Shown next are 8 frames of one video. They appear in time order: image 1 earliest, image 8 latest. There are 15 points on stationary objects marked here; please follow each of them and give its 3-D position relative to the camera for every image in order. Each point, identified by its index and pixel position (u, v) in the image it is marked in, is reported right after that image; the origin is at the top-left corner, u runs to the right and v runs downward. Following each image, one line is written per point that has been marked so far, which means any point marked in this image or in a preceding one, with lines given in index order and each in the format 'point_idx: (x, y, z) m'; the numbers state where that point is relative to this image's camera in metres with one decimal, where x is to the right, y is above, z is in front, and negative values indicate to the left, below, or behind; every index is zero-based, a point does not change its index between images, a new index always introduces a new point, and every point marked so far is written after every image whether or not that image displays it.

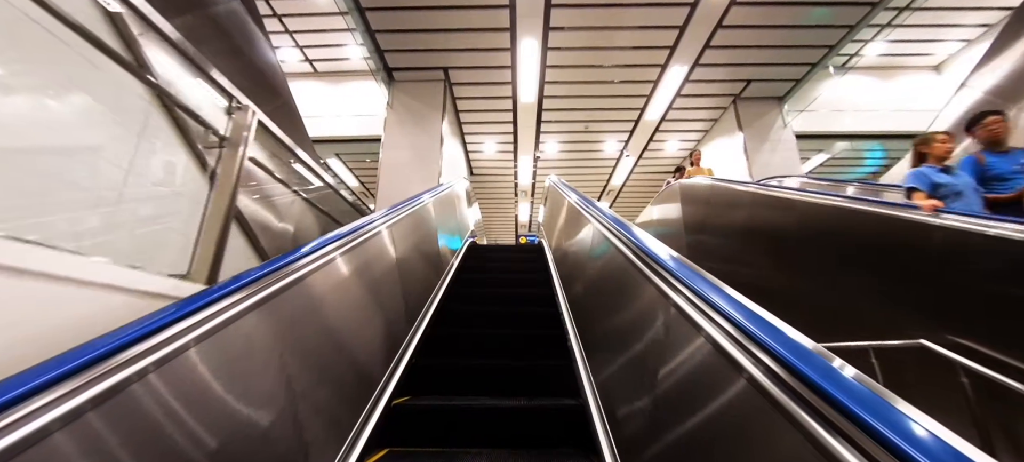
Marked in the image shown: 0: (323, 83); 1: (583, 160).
0: (-2.5, +1.9, +4.4) m
1: (+1.5, +1.3, +6.4) m
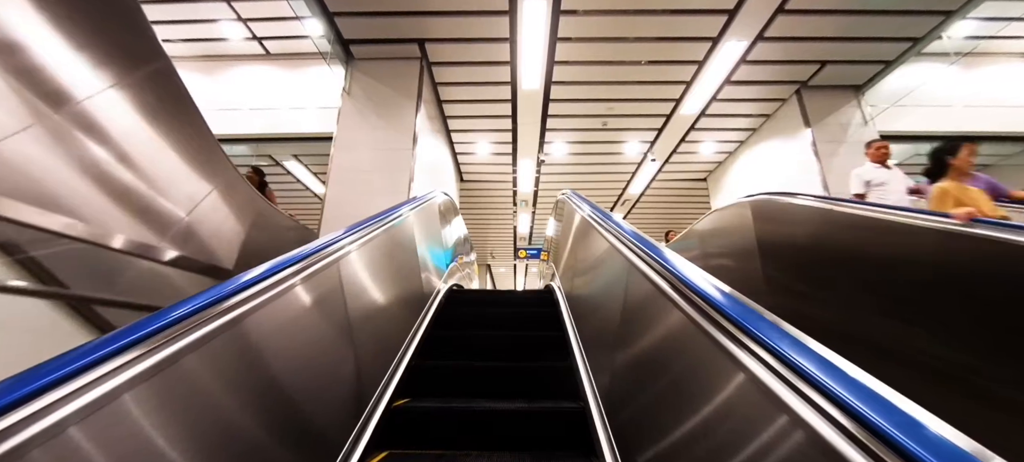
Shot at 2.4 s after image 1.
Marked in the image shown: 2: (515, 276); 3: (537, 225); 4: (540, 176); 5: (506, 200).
0: (-2.5, +1.7, +3.6) m
1: (+1.5, +1.0, +5.6) m
2: (+0.1, -1.7, +12.2) m
3: (+0.6, +0.1, +8.3) m
4: (+0.5, +0.9, +6.0) m
5: (-0.1, +0.6, +7.0) m
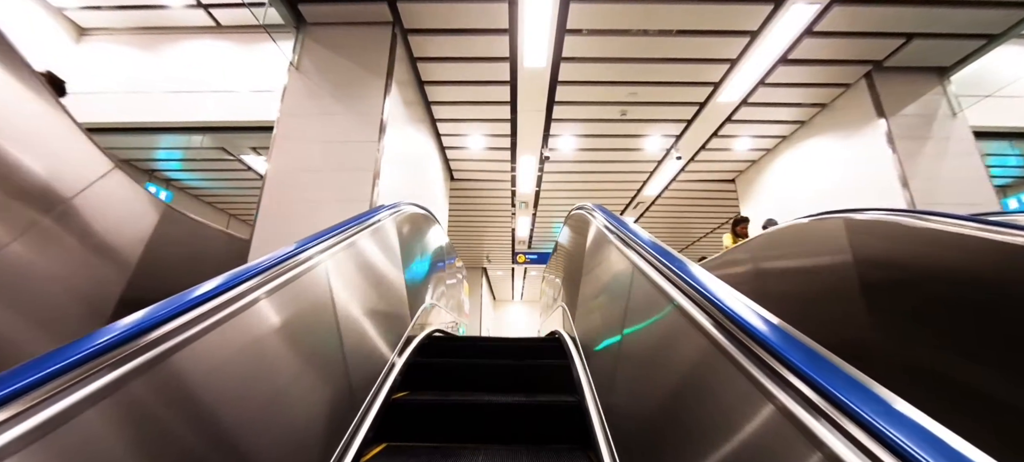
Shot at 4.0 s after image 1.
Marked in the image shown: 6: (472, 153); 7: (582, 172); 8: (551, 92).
0: (-2.5, +1.7, +3.1) m
1: (+1.4, +1.0, +5.1) m
2: (0.0, -1.7, +11.7) m
3: (+0.6, +0.1, +7.8) m
4: (+0.5, +0.9, +5.5) m
5: (-0.2, +0.5, +6.5) m
6: (-0.6, +1.1, +4.9) m
7: (+1.1, +0.9, +5.4) m
8: (+0.4, +1.5, +3.8) m
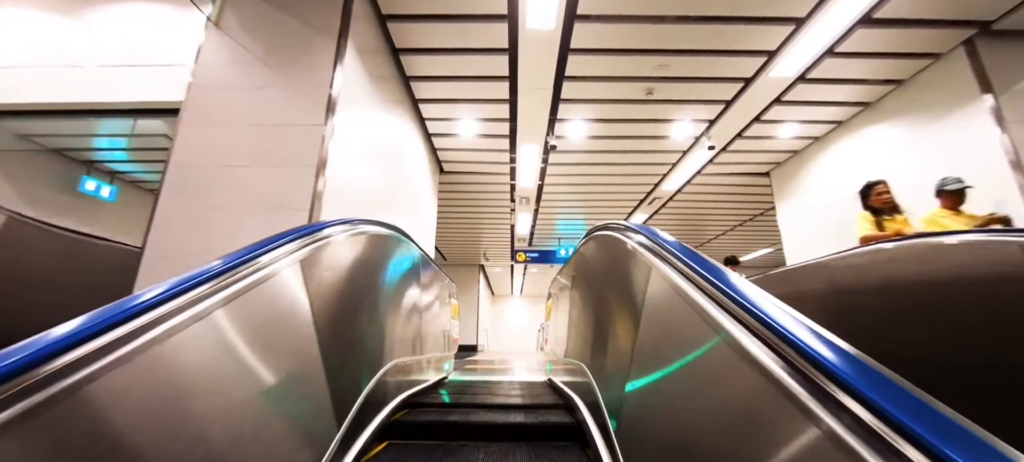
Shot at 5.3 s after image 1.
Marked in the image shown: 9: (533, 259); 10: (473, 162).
0: (-2.5, +1.6, +2.6) m
1: (+1.4, +1.0, +4.6) m
2: (0.0, -1.4, +11.3) m
3: (+0.6, +0.2, +7.4) m
4: (+0.5, +0.9, +5.0) m
5: (-0.2, +0.6, +6.0) m
6: (-0.6, +1.1, +4.4) m
7: (+1.1, +0.9, +4.9) m
8: (+0.4, +1.5, +3.3) m
9: (+0.4, -0.6, +7.3) m
10: (-0.6, +1.0, +4.9) m
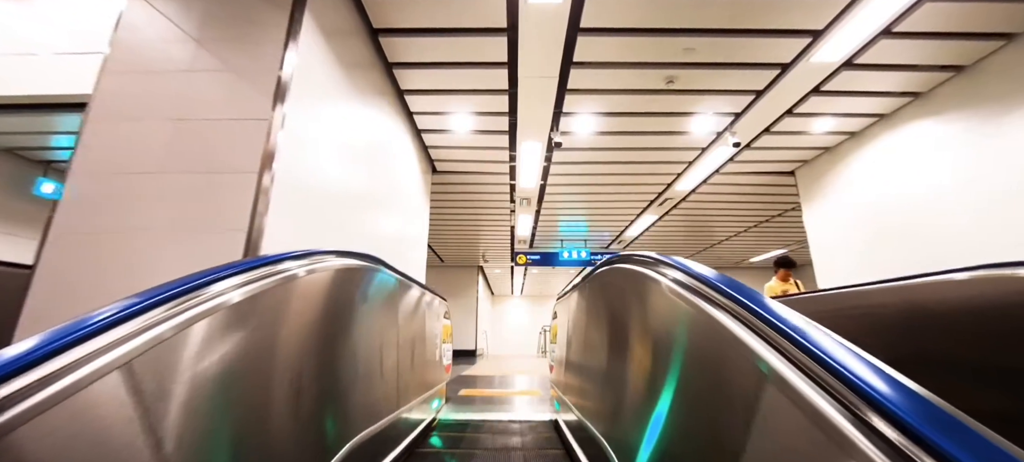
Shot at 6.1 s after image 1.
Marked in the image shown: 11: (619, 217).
0: (-2.5, +1.6, +2.3) m
1: (+1.4, +1.0, +4.3) m
2: (0.0, -1.3, +11.1) m
3: (+0.6, +0.2, +7.1) m
4: (+0.5, +0.9, +4.8) m
5: (-0.2, +0.6, +5.8) m
6: (-0.6, +1.1, +4.1) m
7: (+1.1, +0.9, +4.7) m
8: (+0.4, +1.5, +3.0) m
9: (+0.4, -0.6, +7.1) m
10: (-0.6, +1.0, +4.7) m
11: (+2.1, +0.3, +6.6) m
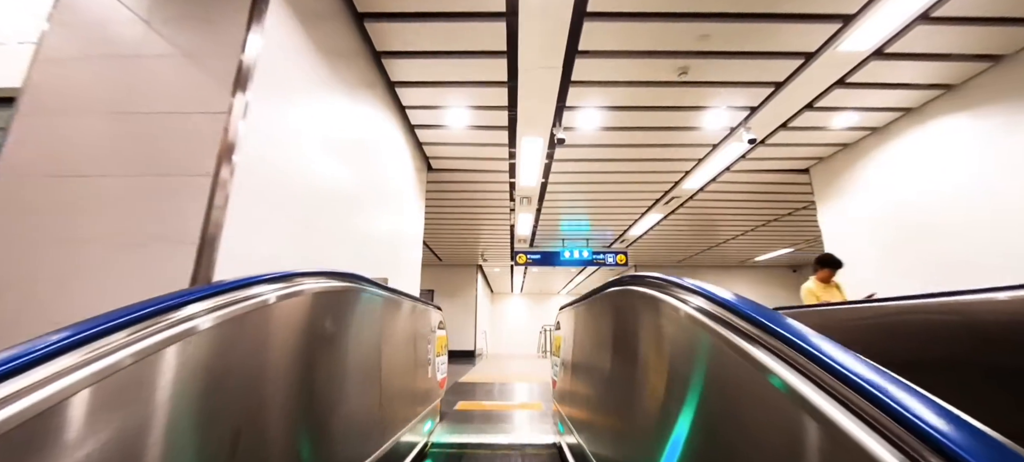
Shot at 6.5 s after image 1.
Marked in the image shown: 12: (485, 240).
0: (-2.5, +1.6, +2.1) m
1: (+1.4, +1.0, +4.2) m
2: (0.0, -1.2, +11.0) m
3: (+0.6, +0.3, +7.0) m
4: (+0.5, +0.9, +4.6) m
5: (-0.2, +0.7, +5.7) m
6: (-0.6, +1.1, +4.0) m
7: (+1.1, +0.9, +4.5) m
8: (+0.4, +1.5, +2.9) m
9: (+0.4, -0.6, +7.0) m
10: (-0.6, +1.0, +4.5) m
11: (+2.1, +0.3, +6.5) m
12: (-0.6, -0.2, +8.1) m
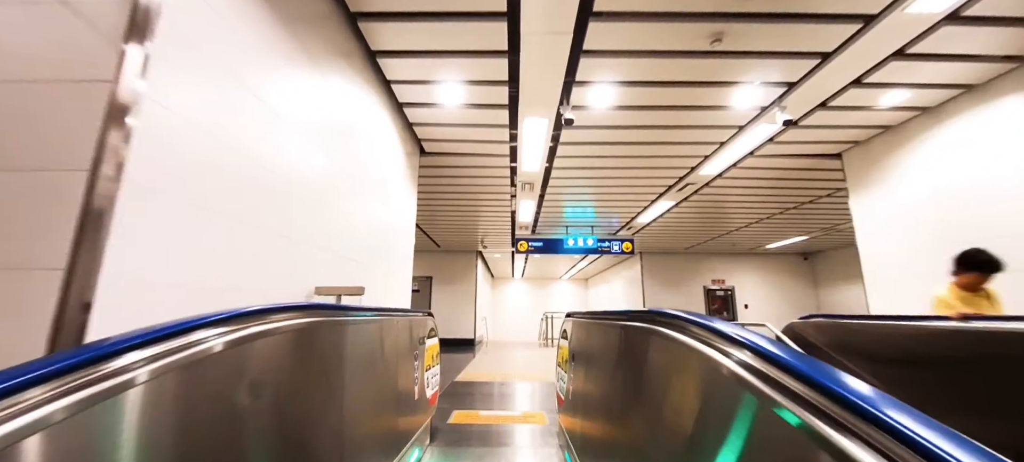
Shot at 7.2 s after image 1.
0: (-2.5, +1.6, +1.9) m
1: (+1.4, +1.2, +3.9) m
2: (0.0, -0.7, +10.8) m
3: (+0.6, +0.6, +6.7) m
4: (+0.5, +1.1, +4.4) m
5: (-0.2, +0.9, +5.4) m
6: (-0.6, +1.3, +3.7) m
7: (+1.1, +1.1, +4.3) m
8: (+0.4, +1.6, +2.6) m
9: (+0.5, -0.3, +6.8) m
10: (-0.6, +1.2, +4.3) m
11: (+2.1, +0.6, +6.3) m
12: (-0.6, +0.2, +7.9) m
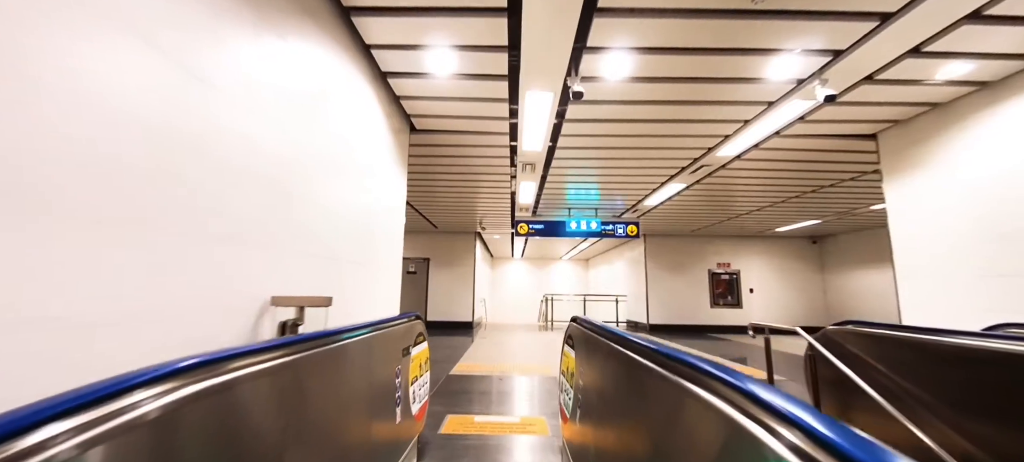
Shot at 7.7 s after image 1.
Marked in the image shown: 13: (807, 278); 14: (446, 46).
0: (-2.5, +1.7, +1.6) m
1: (+1.5, +1.4, +3.7) m
2: (0.0, -0.1, +10.7) m
3: (+0.6, +0.9, +6.5) m
4: (+0.5, +1.3, +4.1) m
5: (-0.2, +1.2, +5.2) m
6: (-0.6, +1.5, +3.4) m
7: (+1.1, +1.3, +4.0) m
8: (+0.5, +1.7, +2.3) m
9: (+0.5, +0.1, +6.6) m
10: (-0.5, +1.4, +4.0) m
11: (+2.1, +0.9, +6.0) m
12: (-0.6, +0.7, +7.7) m
13: (+8.4, -1.3, +9.8) m
14: (-0.4, +1.5, +2.9) m
